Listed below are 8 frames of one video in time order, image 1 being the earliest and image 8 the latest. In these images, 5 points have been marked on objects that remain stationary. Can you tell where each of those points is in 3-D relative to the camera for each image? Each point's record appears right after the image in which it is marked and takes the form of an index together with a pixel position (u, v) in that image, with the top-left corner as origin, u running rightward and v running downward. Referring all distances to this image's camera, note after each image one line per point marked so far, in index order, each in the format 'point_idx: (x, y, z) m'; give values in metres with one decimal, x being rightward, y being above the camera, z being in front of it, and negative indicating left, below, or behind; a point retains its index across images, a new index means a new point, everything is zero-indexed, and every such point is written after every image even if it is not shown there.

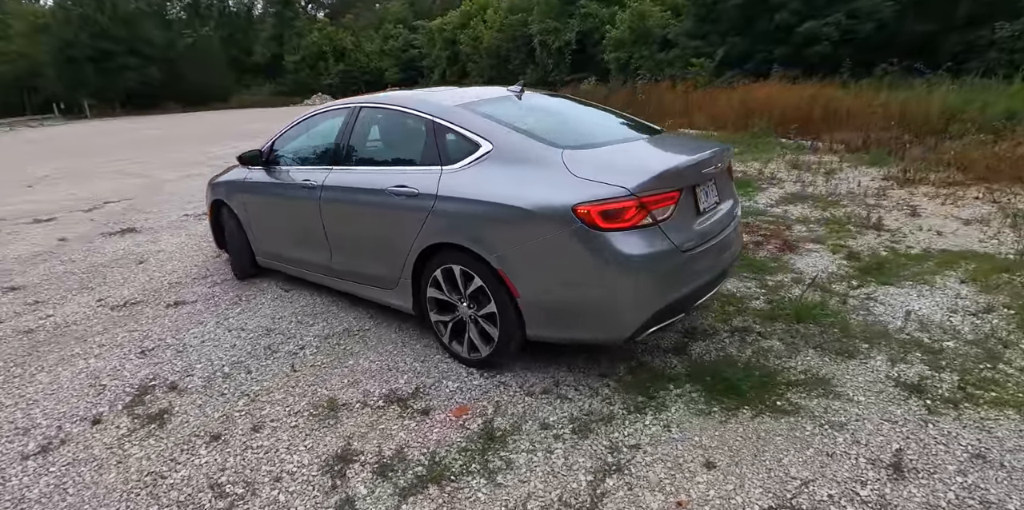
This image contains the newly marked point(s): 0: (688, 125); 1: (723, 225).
0: (+3.1, +2.3, +10.0) m
1: (+1.1, +0.2, +3.1) m
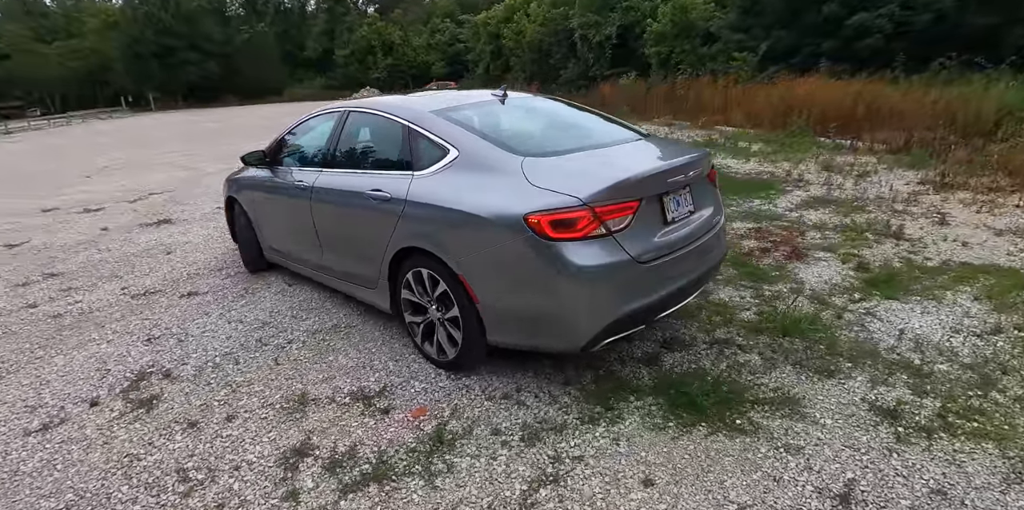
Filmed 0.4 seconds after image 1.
0: (+3.6, +2.3, +9.7) m
1: (+1.0, +0.1, +3.0) m
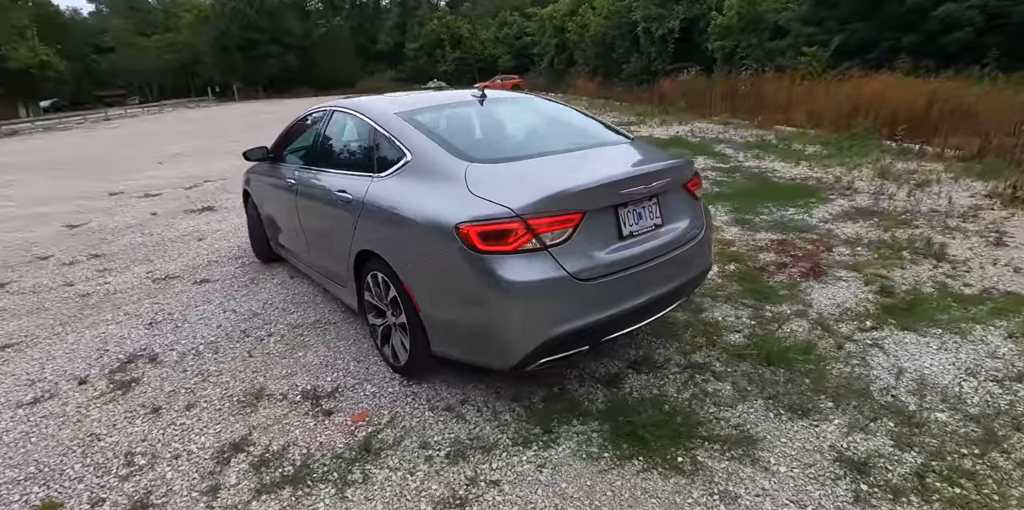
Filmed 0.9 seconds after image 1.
0: (+4.3, +2.1, +9.0) m
1: (+0.7, 0.0, +2.7) m
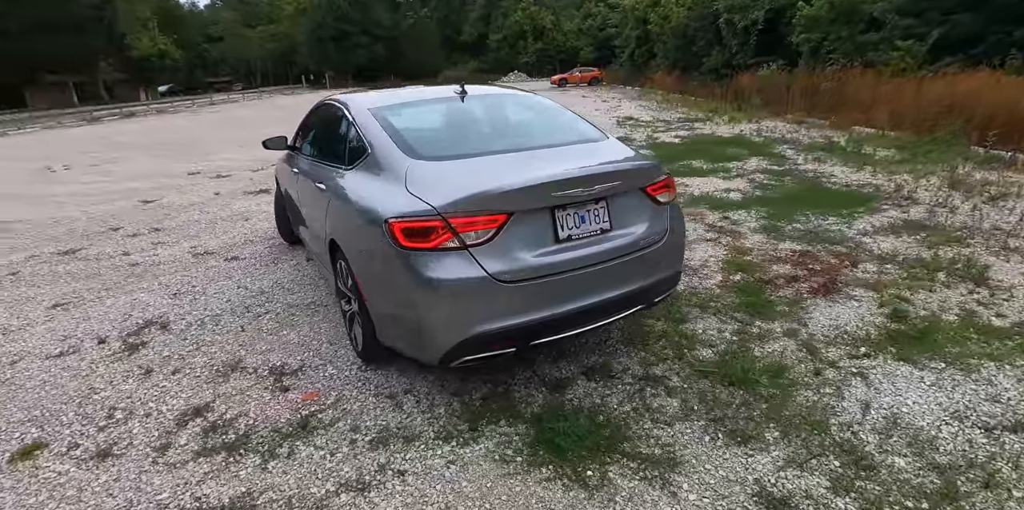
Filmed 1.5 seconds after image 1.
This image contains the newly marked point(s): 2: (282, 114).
0: (+5.1, +1.9, +8.2) m
1: (+0.4, 0.0, +2.7) m
2: (-6.4, +3.8, +15.5) m
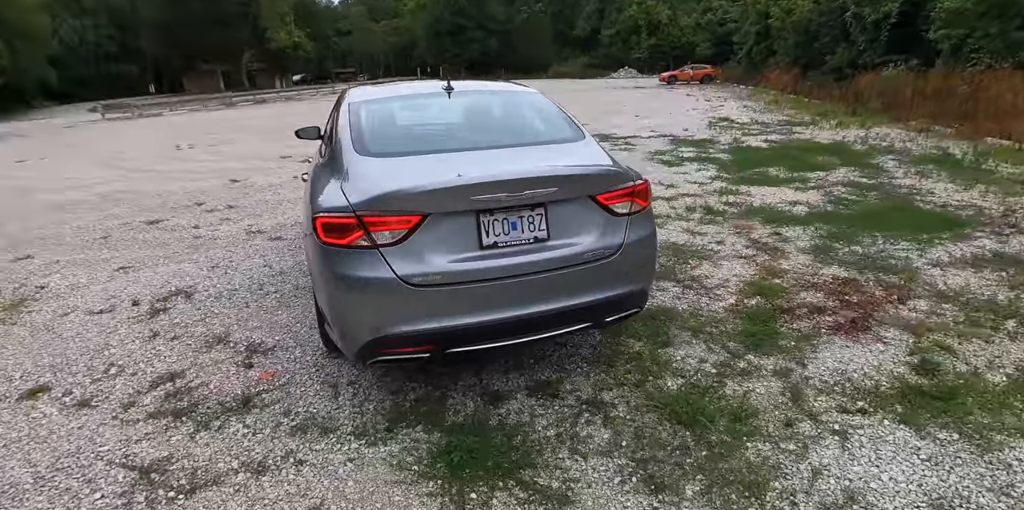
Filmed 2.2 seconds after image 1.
0: (+5.9, +1.5, +6.9) m
1: (+0.1, -0.1, +2.5) m
2: (-3.6, +4.3, +16.4) m
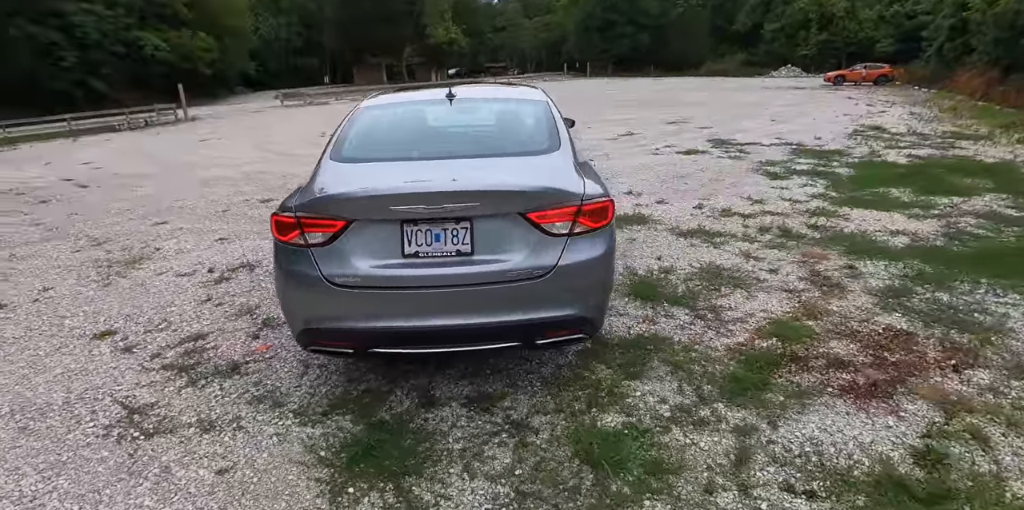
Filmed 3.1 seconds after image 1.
0: (+6.7, +0.8, +5.1) m
1: (-0.2, -0.1, +2.4) m
2: (+0.4, +4.6, +16.7) m
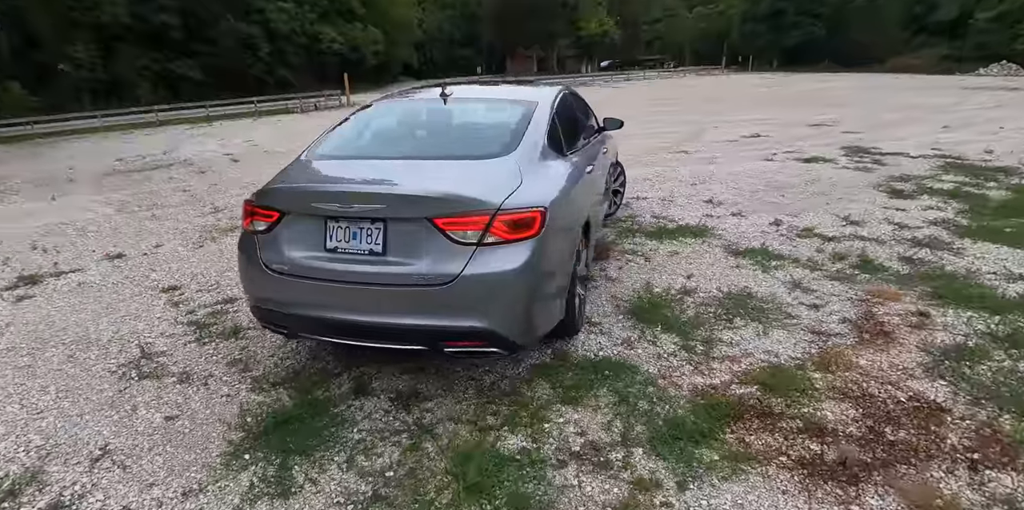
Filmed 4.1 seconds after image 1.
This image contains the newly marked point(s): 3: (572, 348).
0: (+6.9, +0.1, +3.1) m
1: (-0.6, -0.1, +2.4) m
2: (+4.5, +4.5, +15.9) m
3: (+0.3, -0.5, +3.1) m
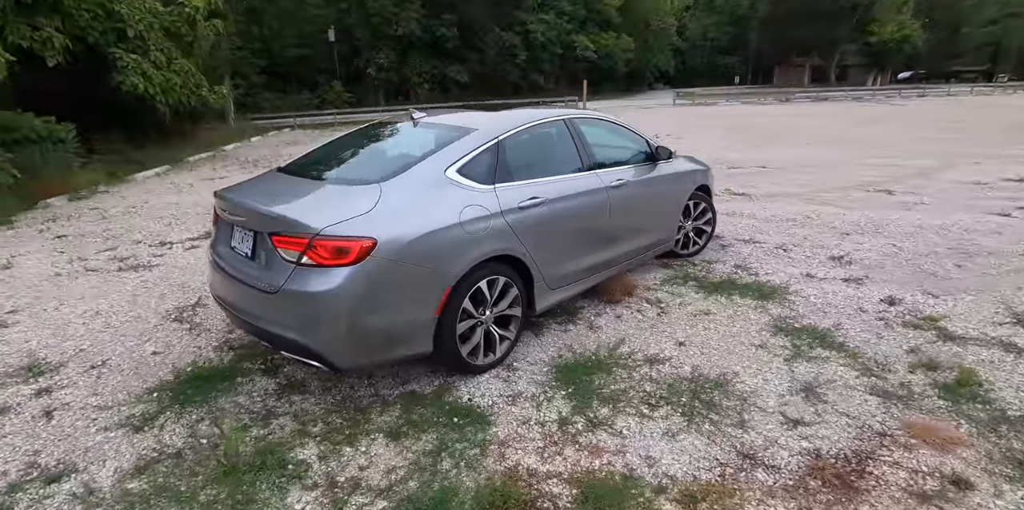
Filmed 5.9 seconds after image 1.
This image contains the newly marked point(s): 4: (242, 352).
0: (+5.5, -1.1, -0.2) m
1: (-1.3, -0.1, +2.7) m
2: (+10.0, +3.0, +12.1) m
3: (-0.3, -0.7, +2.9) m
4: (-1.6, -0.6, +3.4) m
